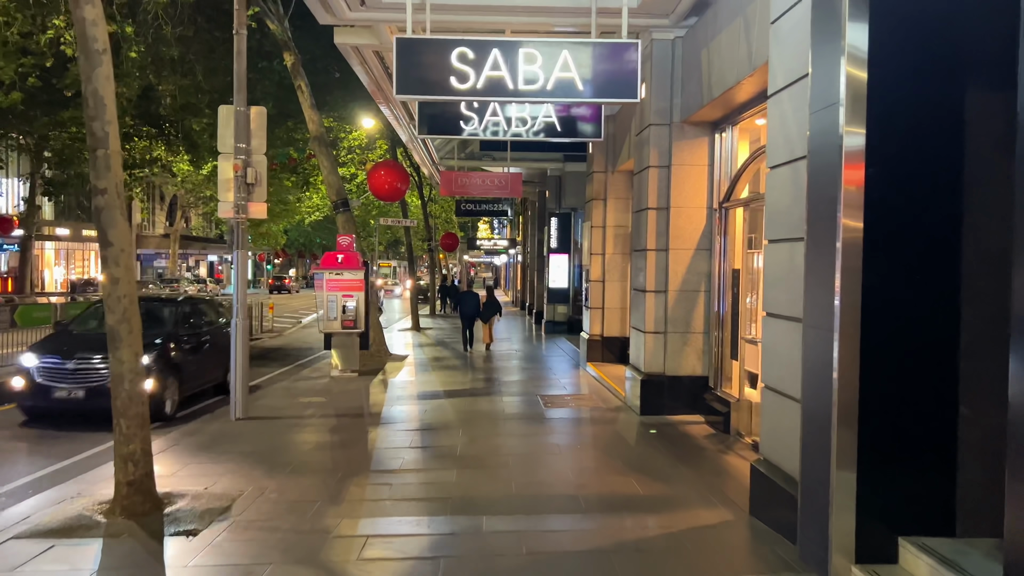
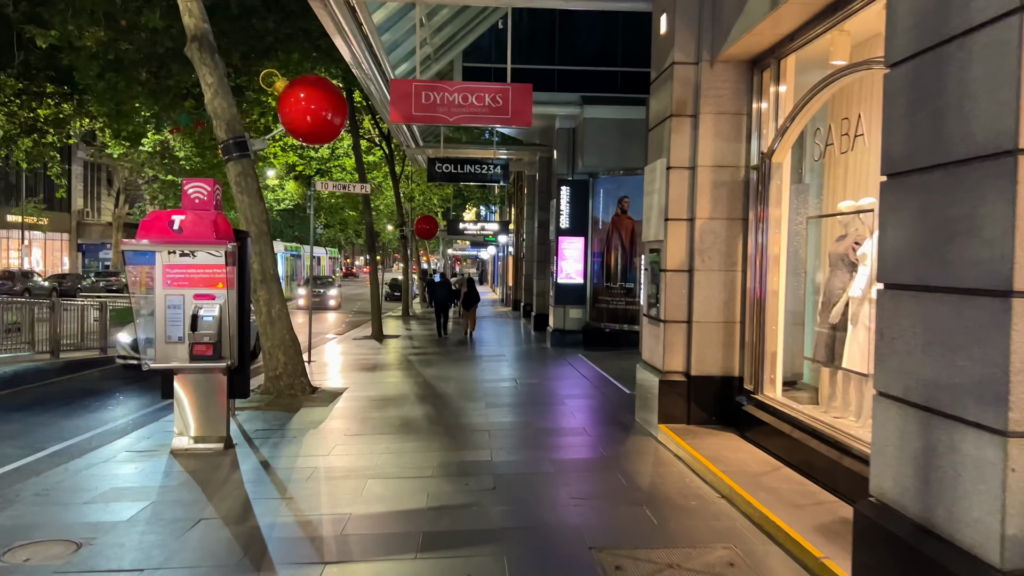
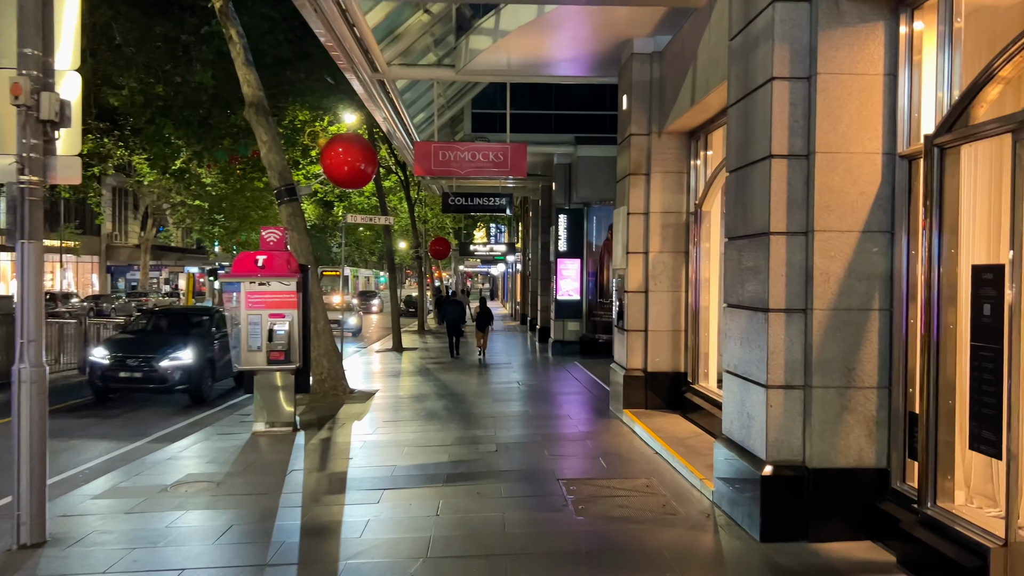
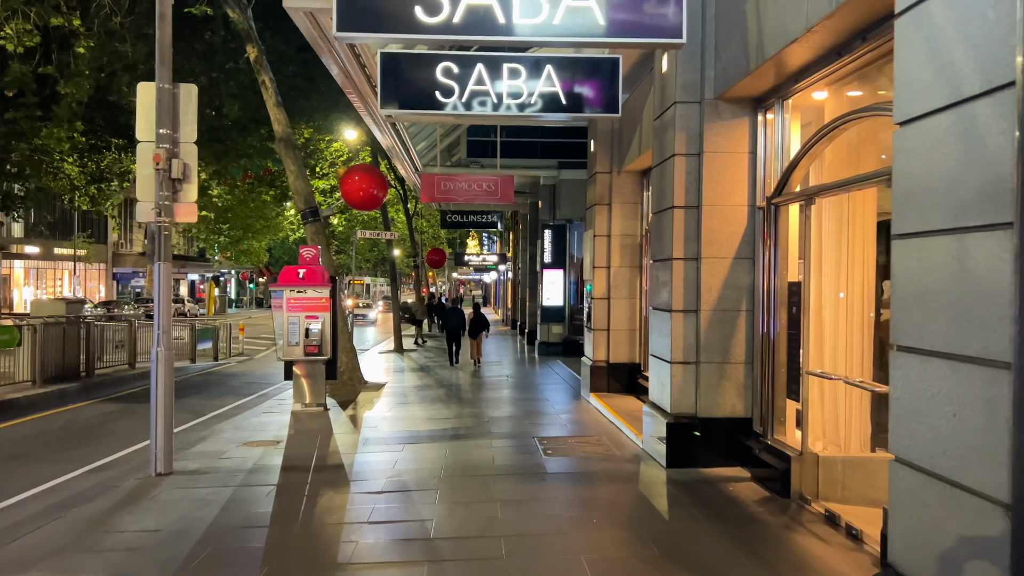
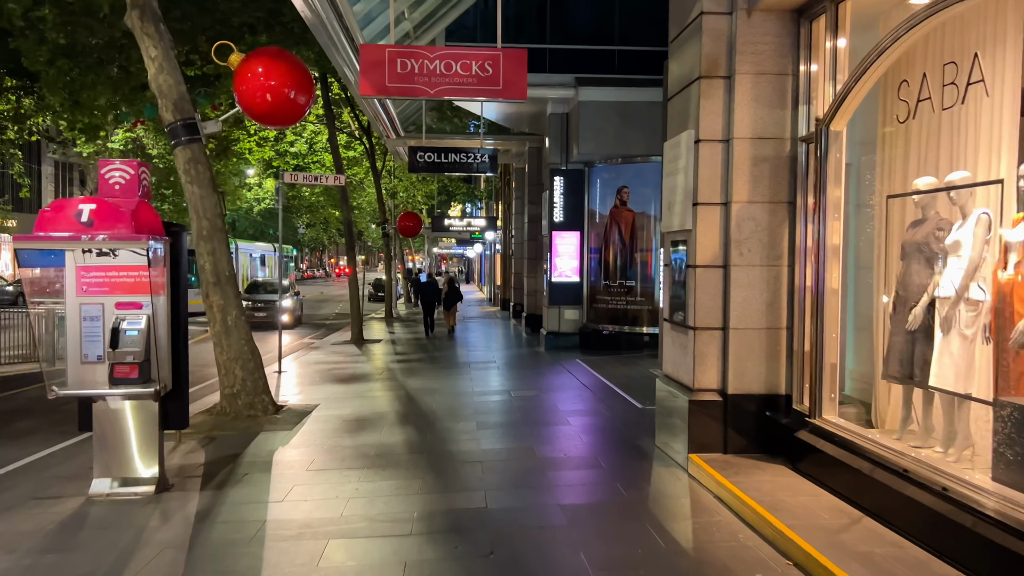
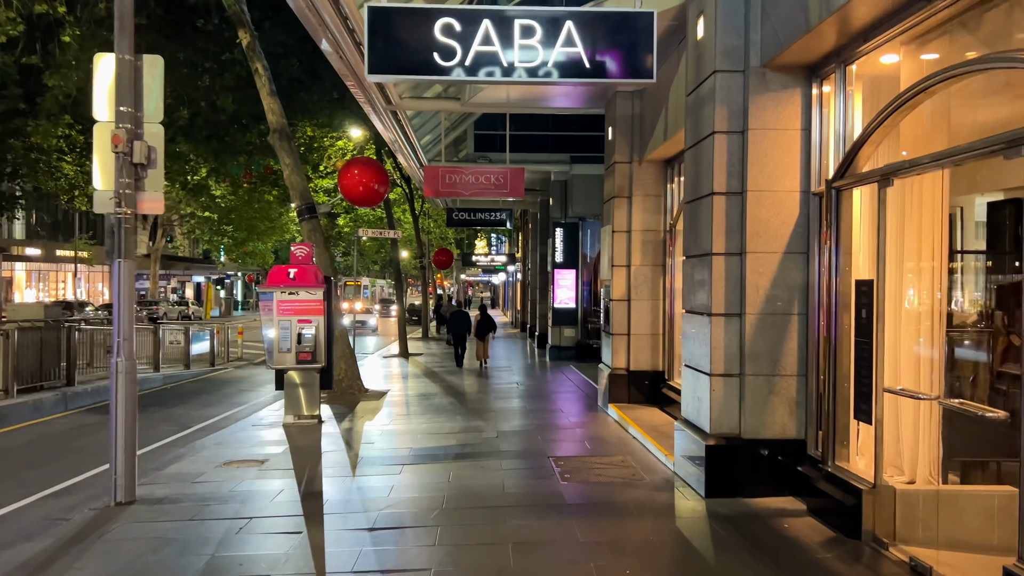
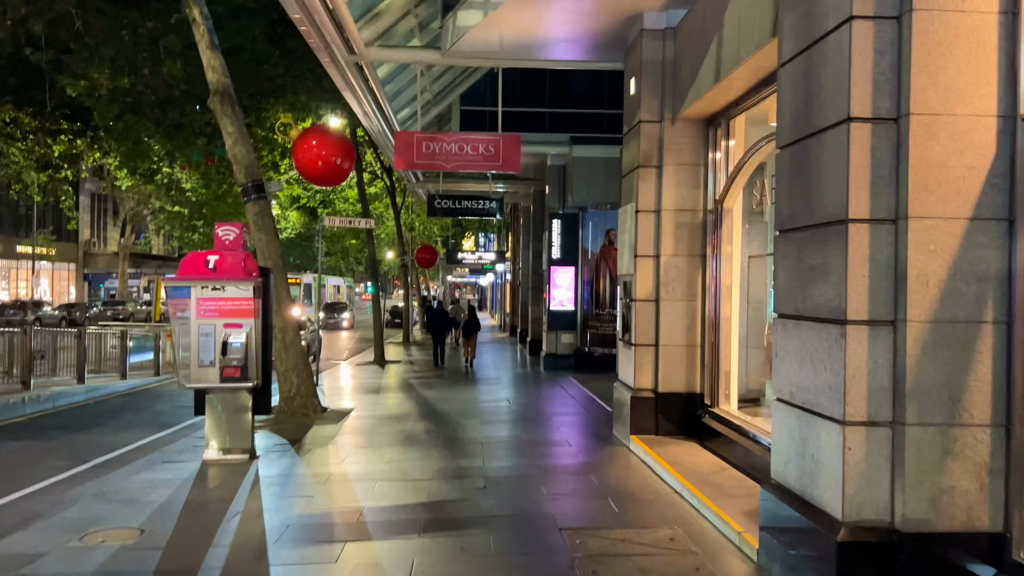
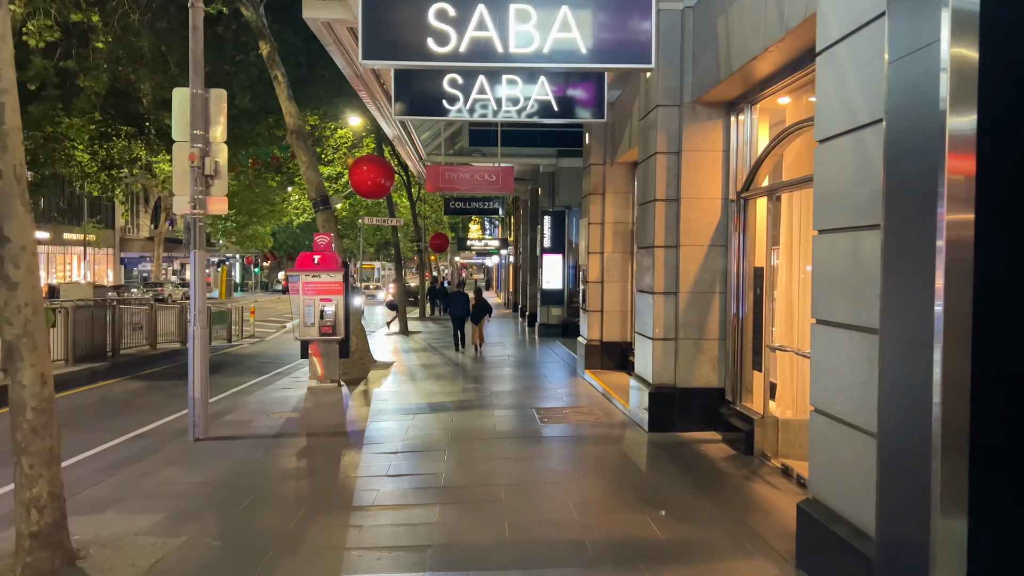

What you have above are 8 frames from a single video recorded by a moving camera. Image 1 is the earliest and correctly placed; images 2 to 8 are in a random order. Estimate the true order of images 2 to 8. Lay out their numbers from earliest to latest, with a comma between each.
8, 4, 6, 3, 7, 2, 5
